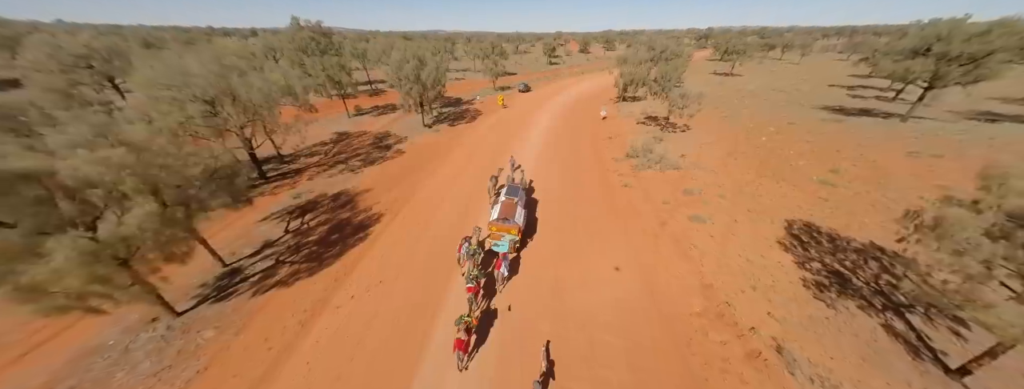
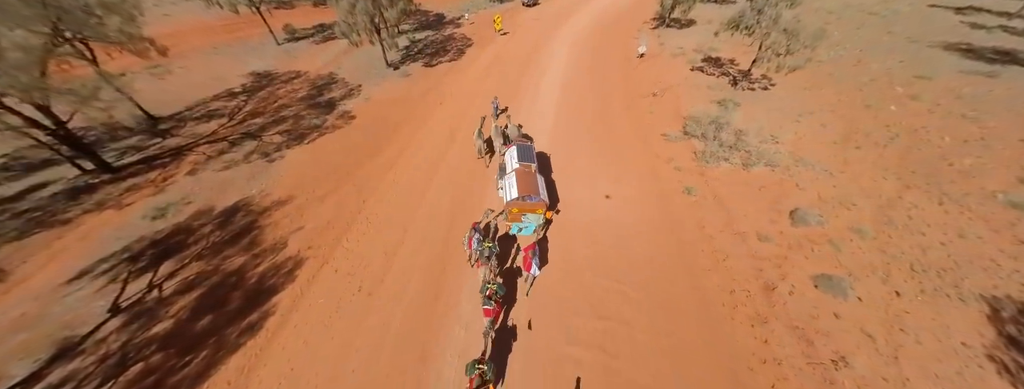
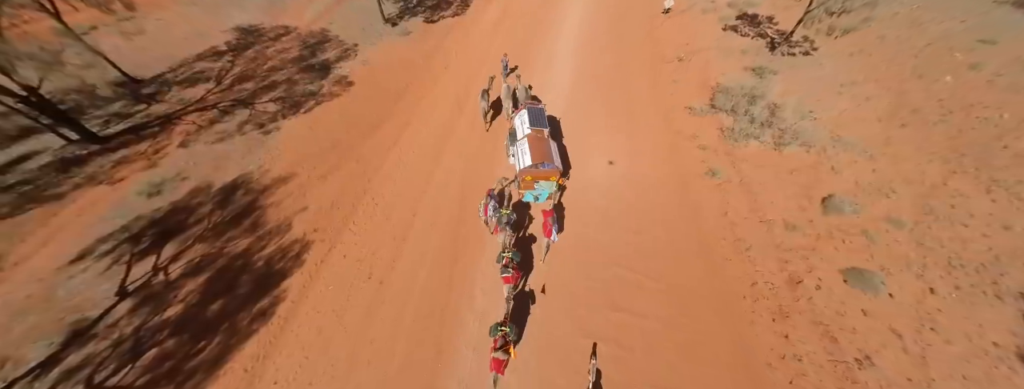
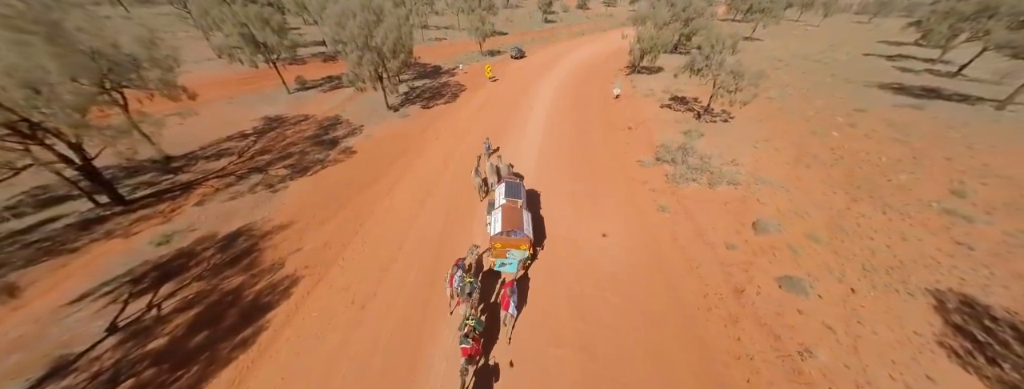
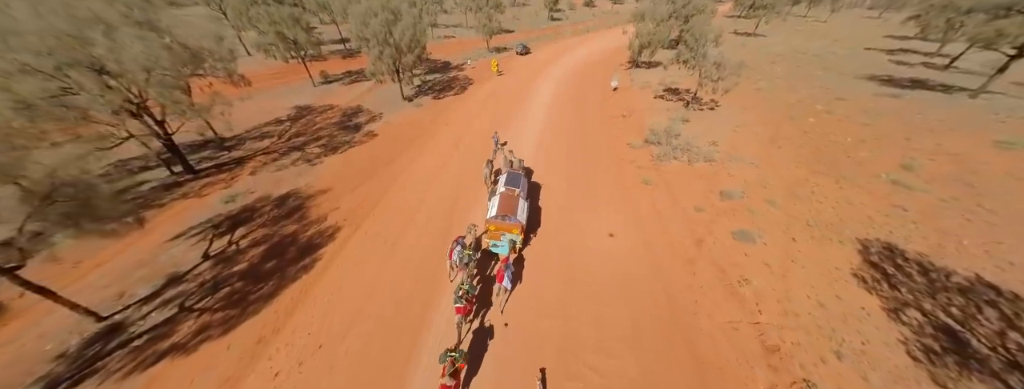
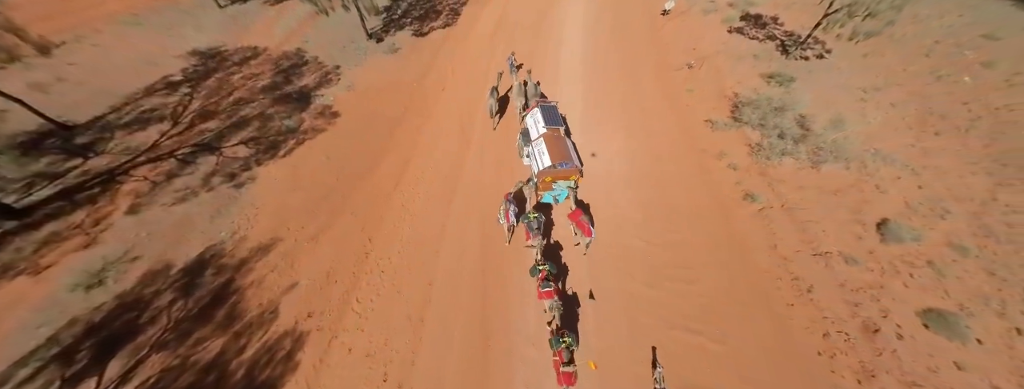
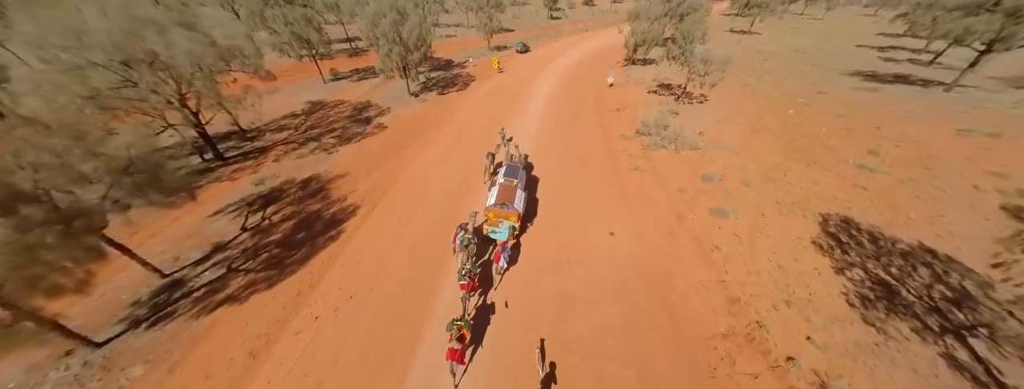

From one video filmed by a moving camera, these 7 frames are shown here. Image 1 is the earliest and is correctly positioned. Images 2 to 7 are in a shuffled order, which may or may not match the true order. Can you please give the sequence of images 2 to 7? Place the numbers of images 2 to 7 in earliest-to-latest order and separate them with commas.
7, 5, 4, 2, 3, 6
